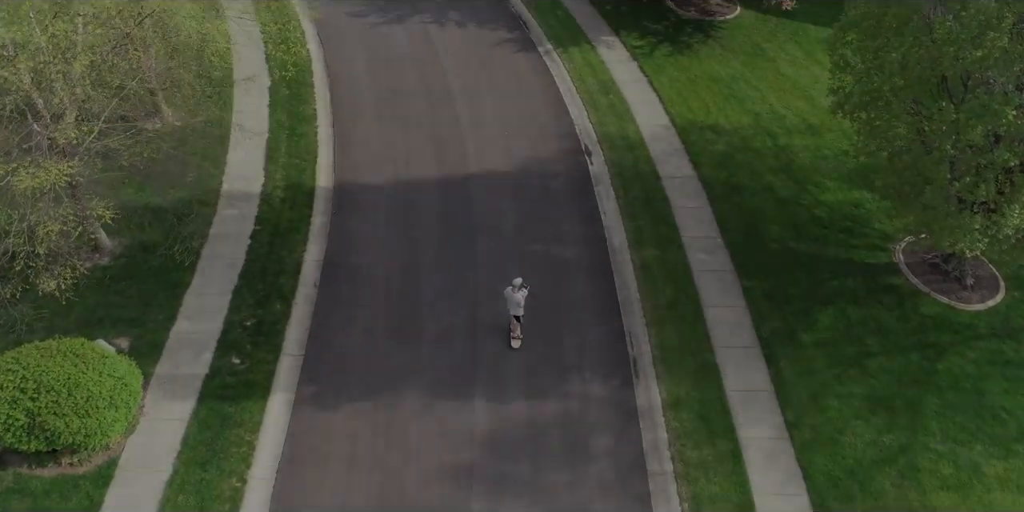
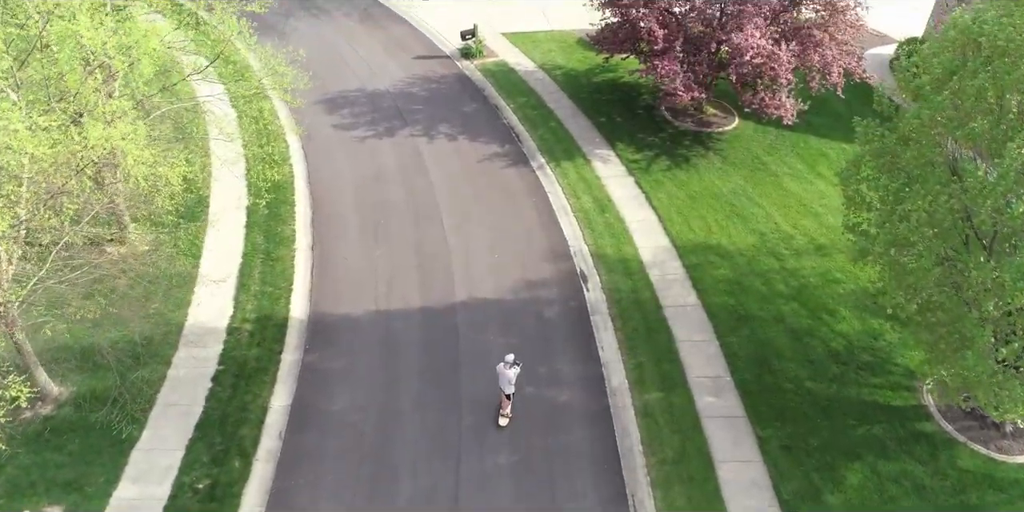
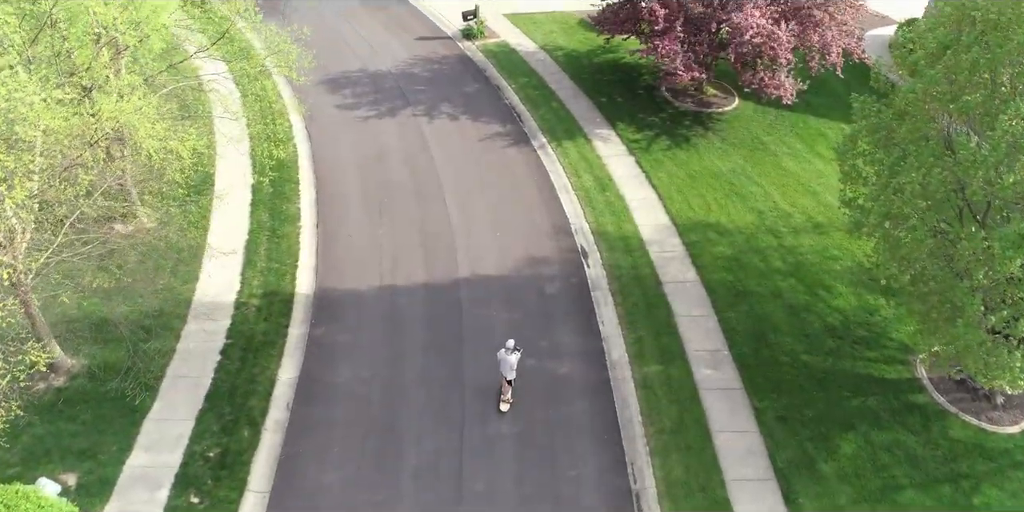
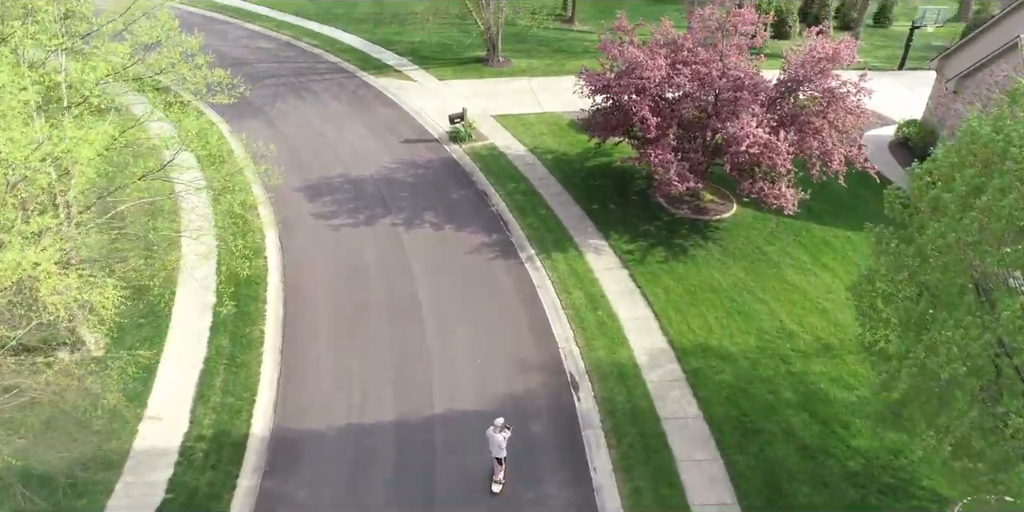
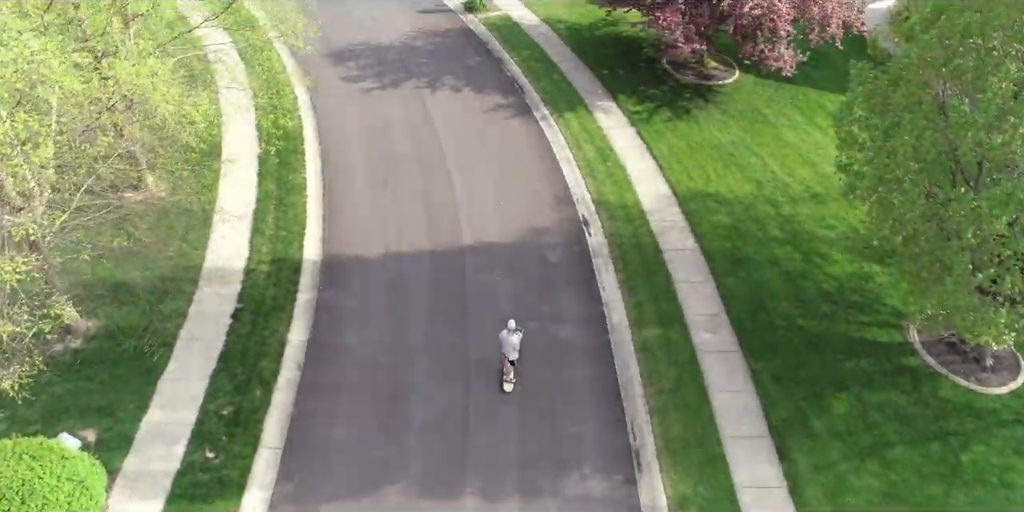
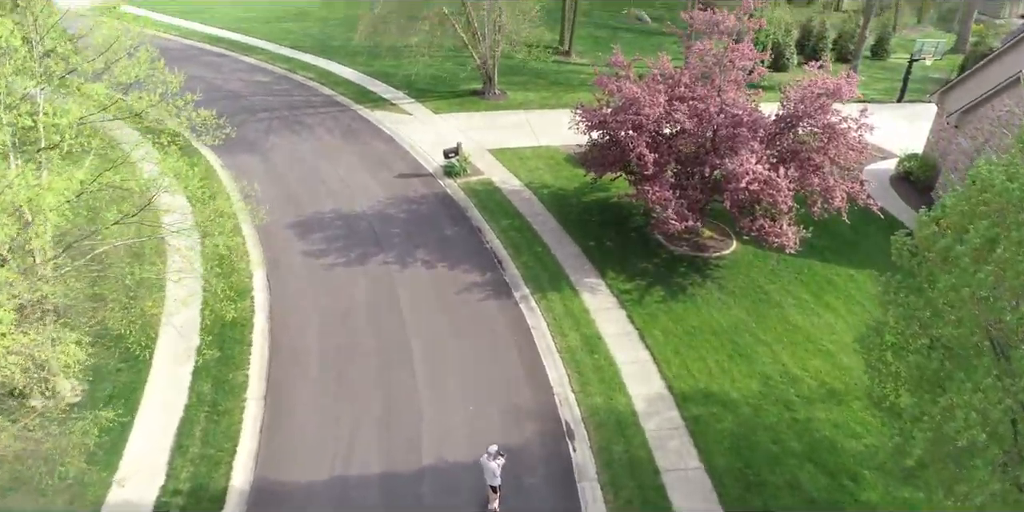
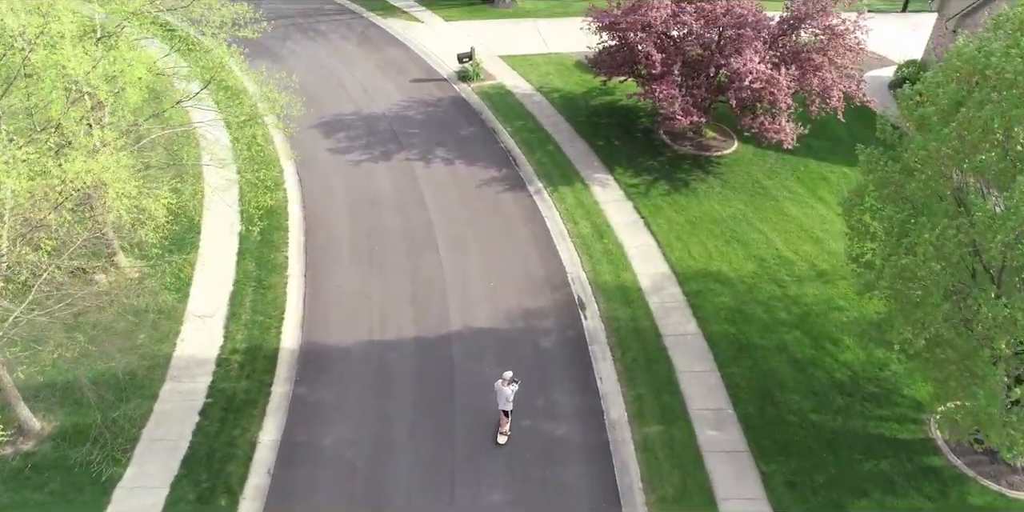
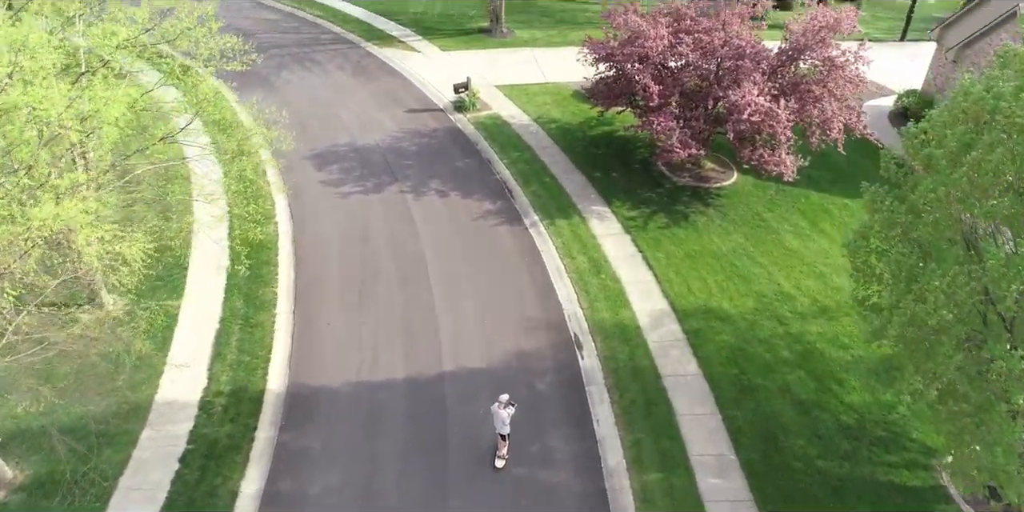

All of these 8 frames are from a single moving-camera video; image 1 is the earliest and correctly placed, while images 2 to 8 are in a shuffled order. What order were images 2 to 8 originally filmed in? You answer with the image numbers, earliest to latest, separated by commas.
5, 3, 2, 7, 8, 4, 6
